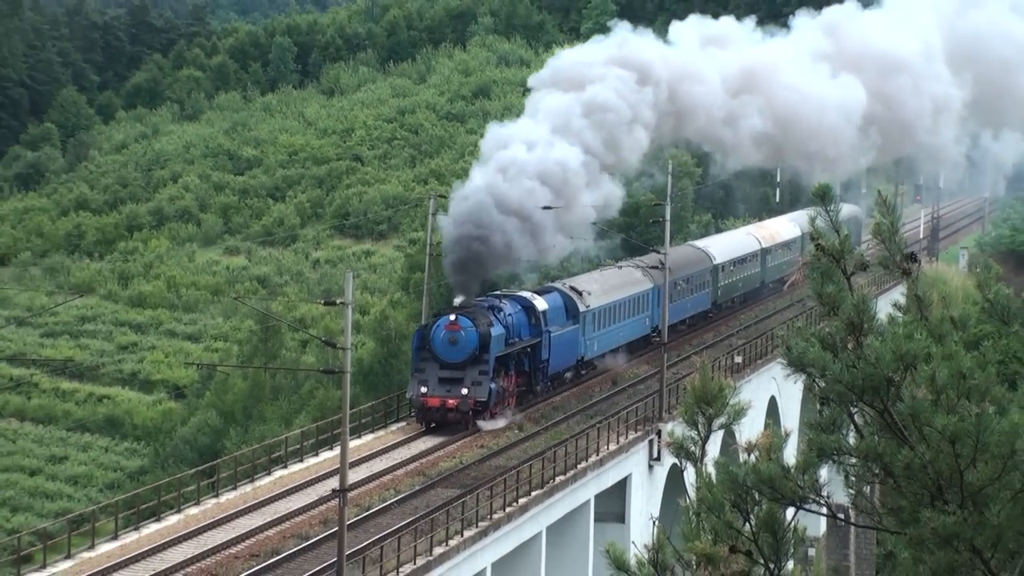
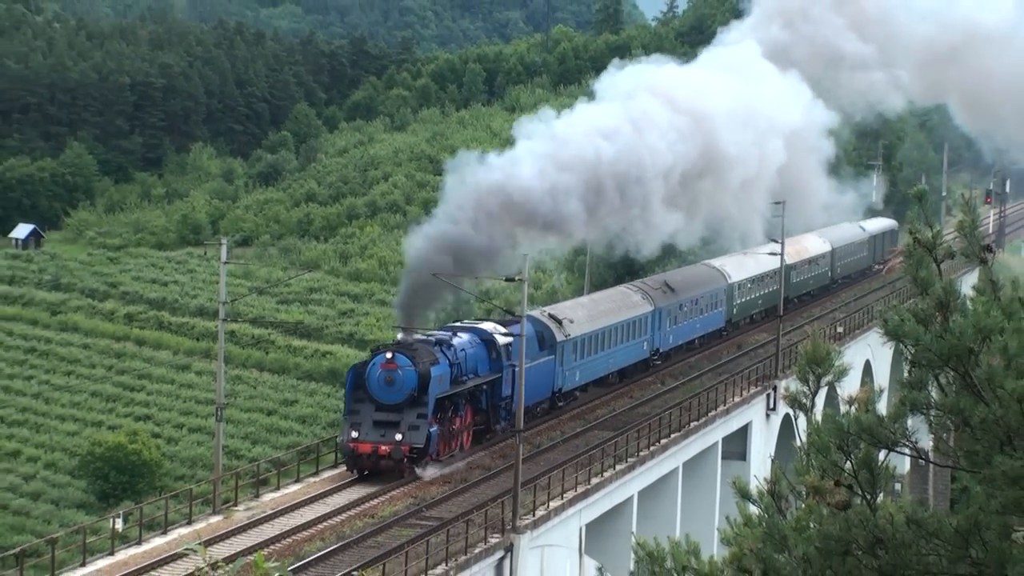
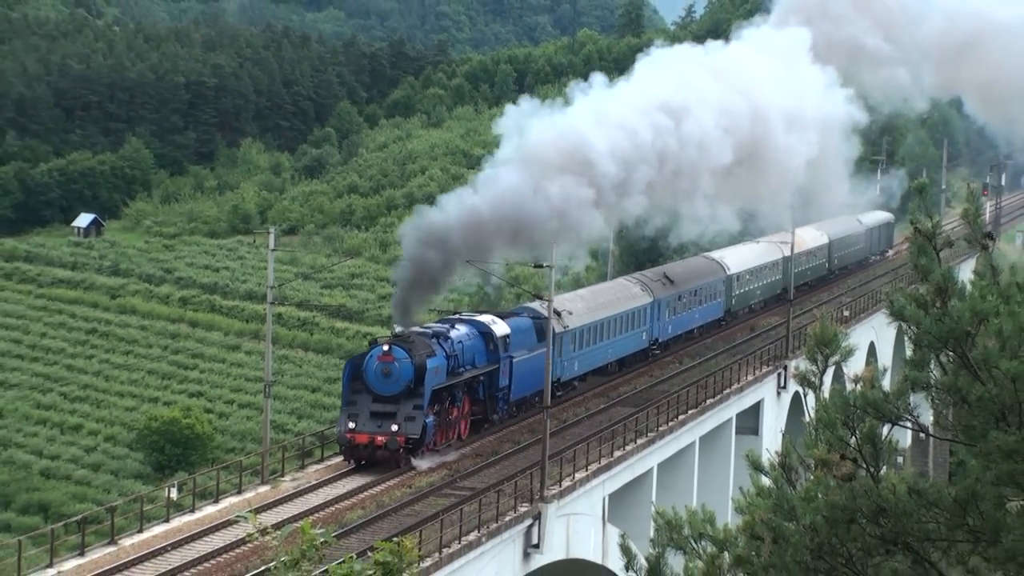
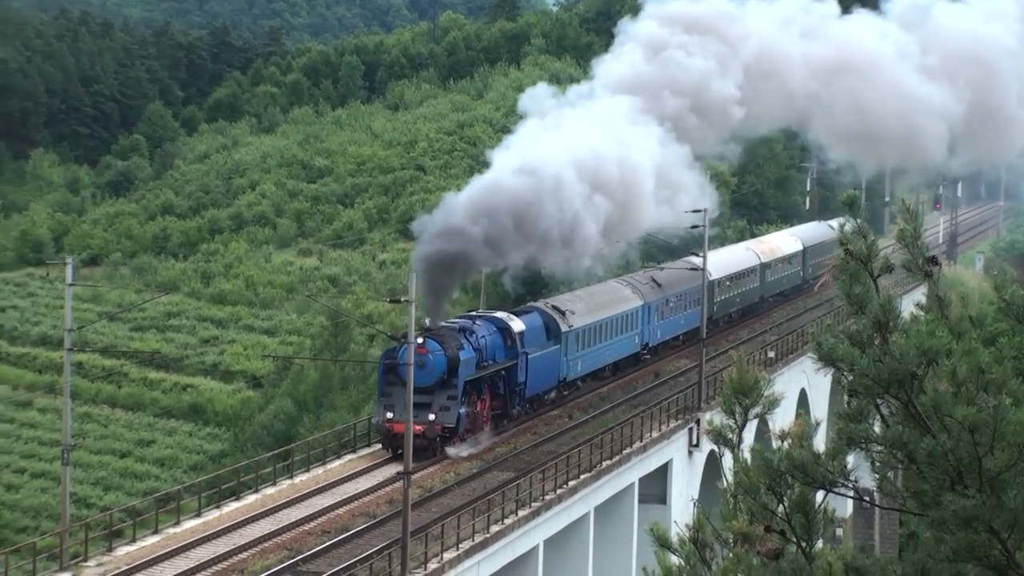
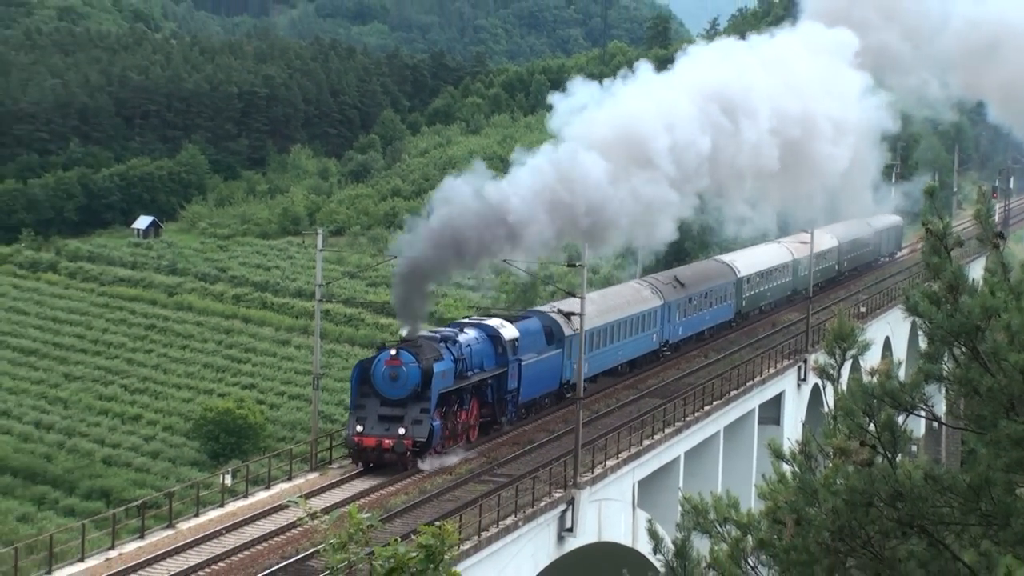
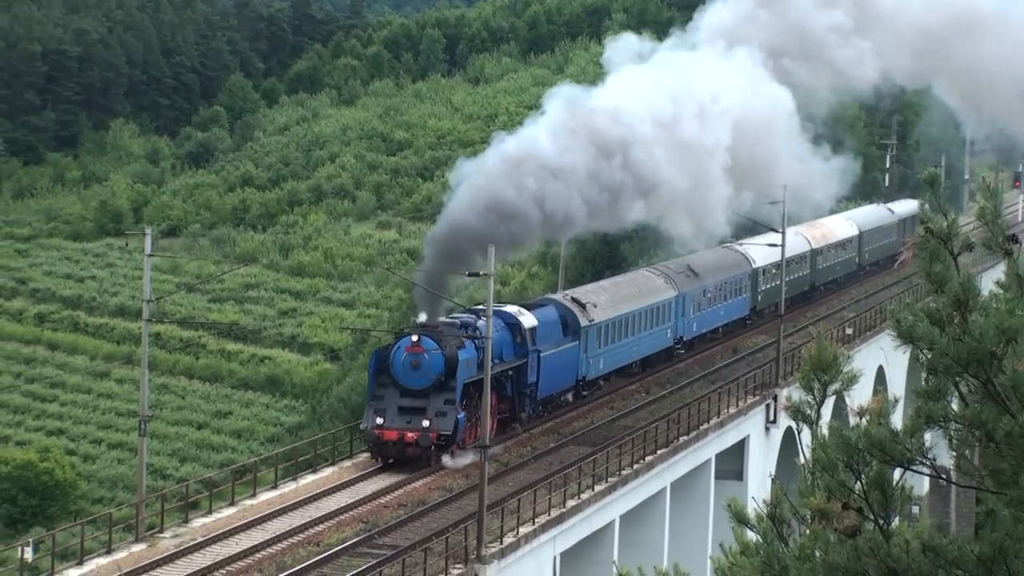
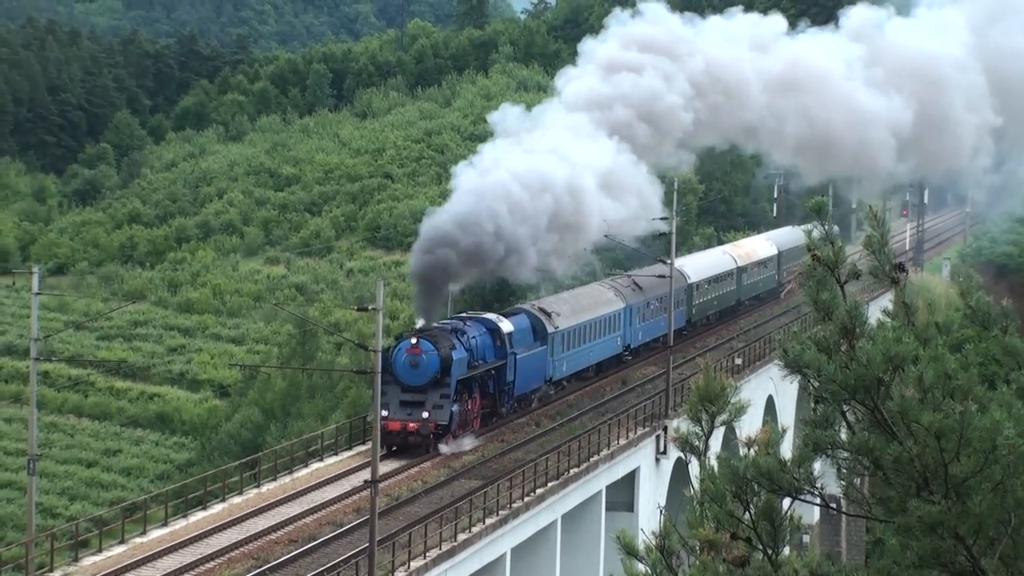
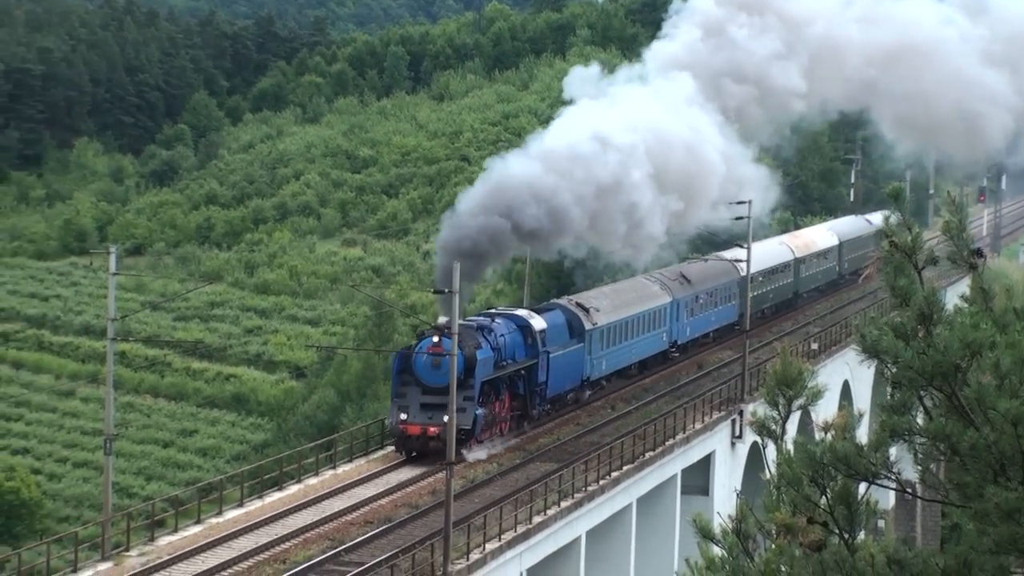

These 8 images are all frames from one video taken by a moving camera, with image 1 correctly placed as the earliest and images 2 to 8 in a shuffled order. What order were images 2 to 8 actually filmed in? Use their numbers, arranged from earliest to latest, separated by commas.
7, 4, 8, 6, 2, 3, 5
